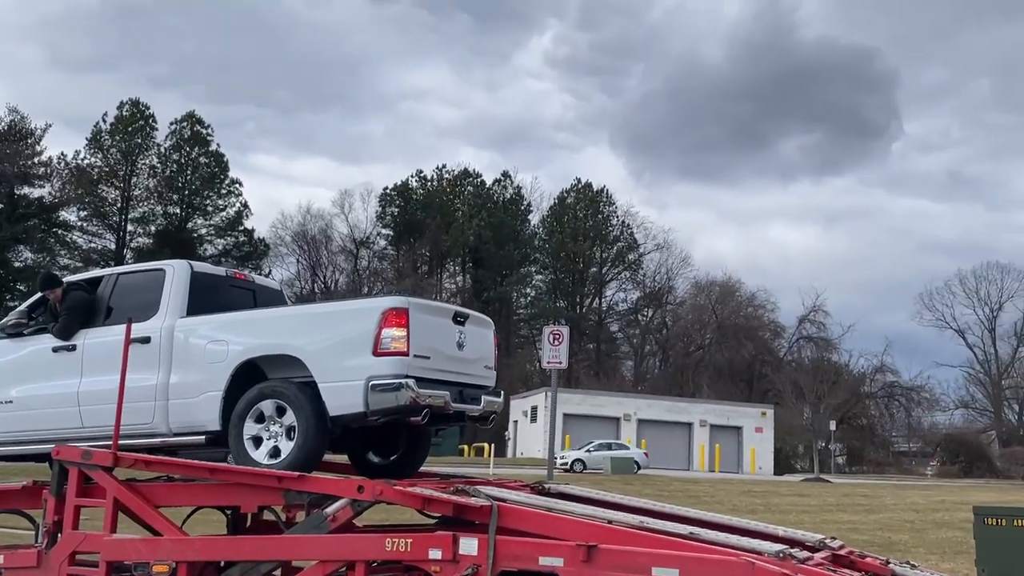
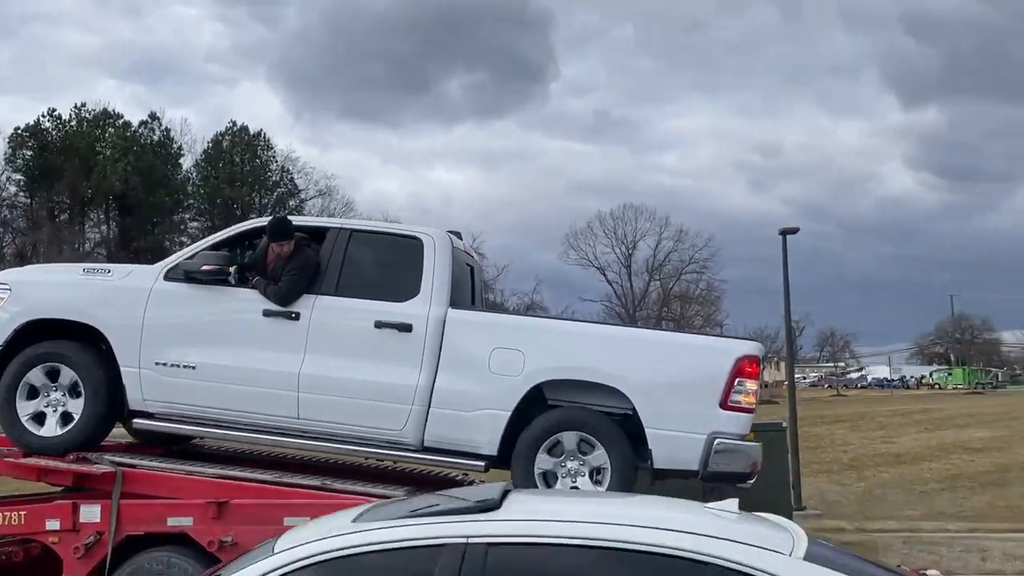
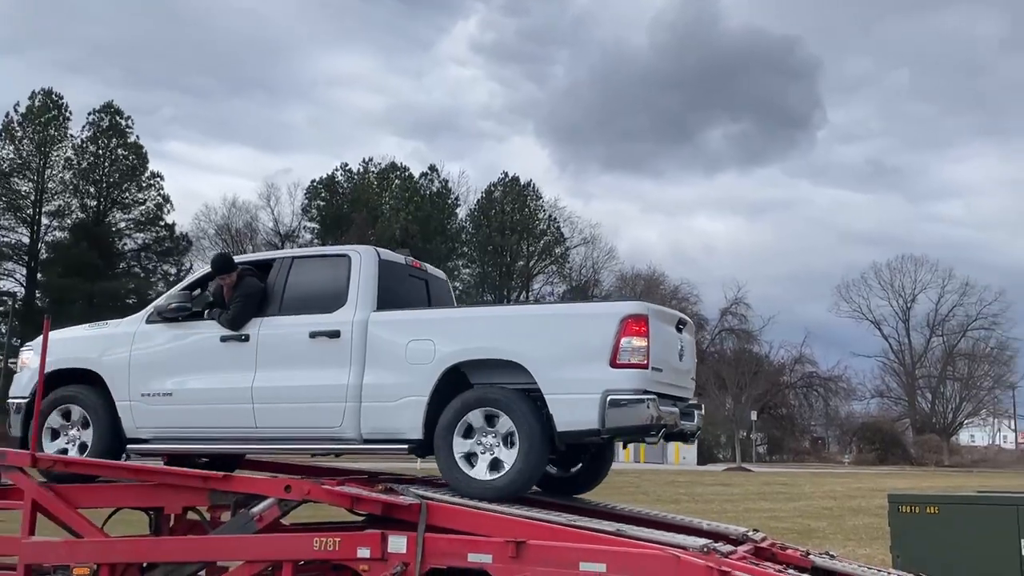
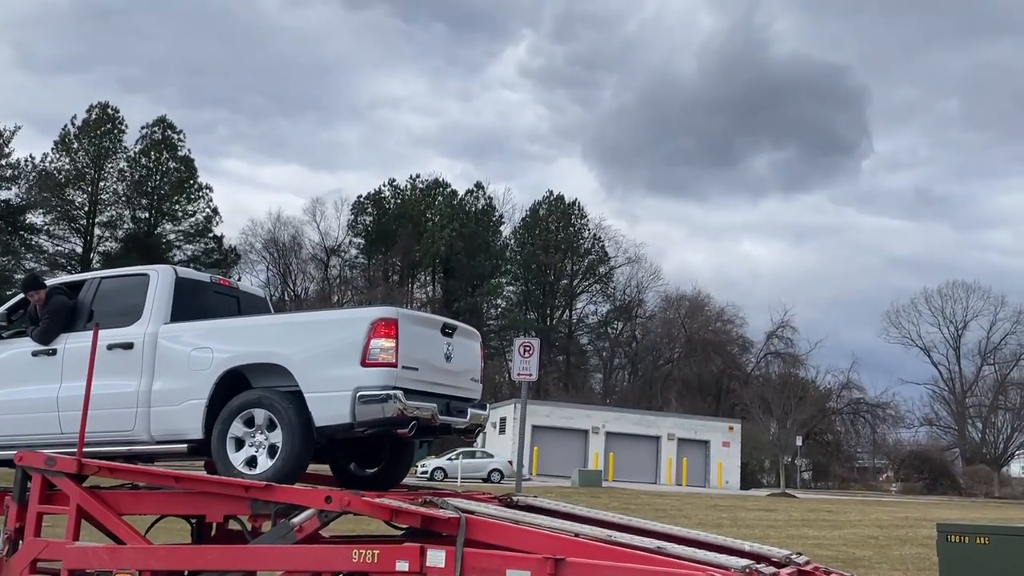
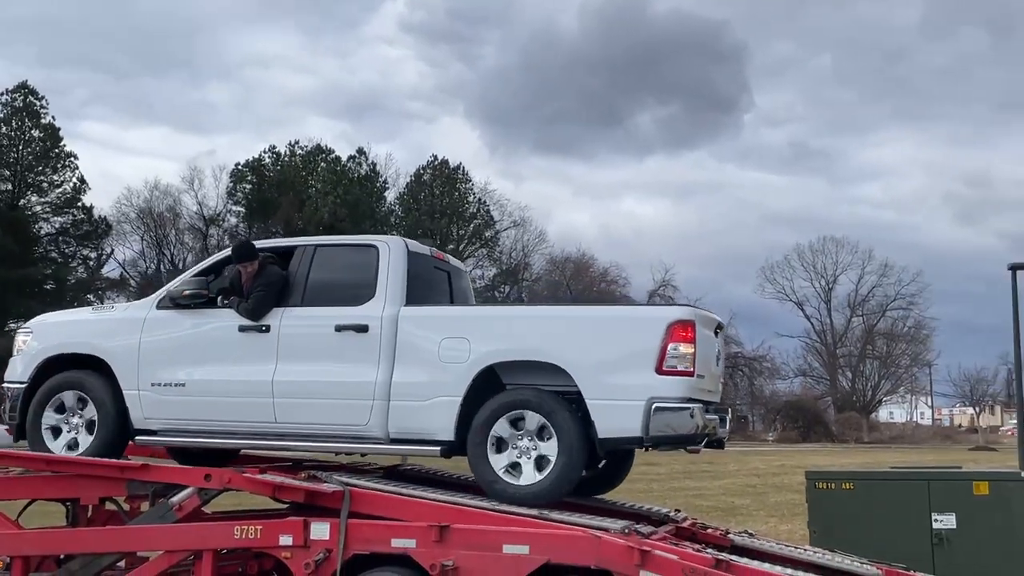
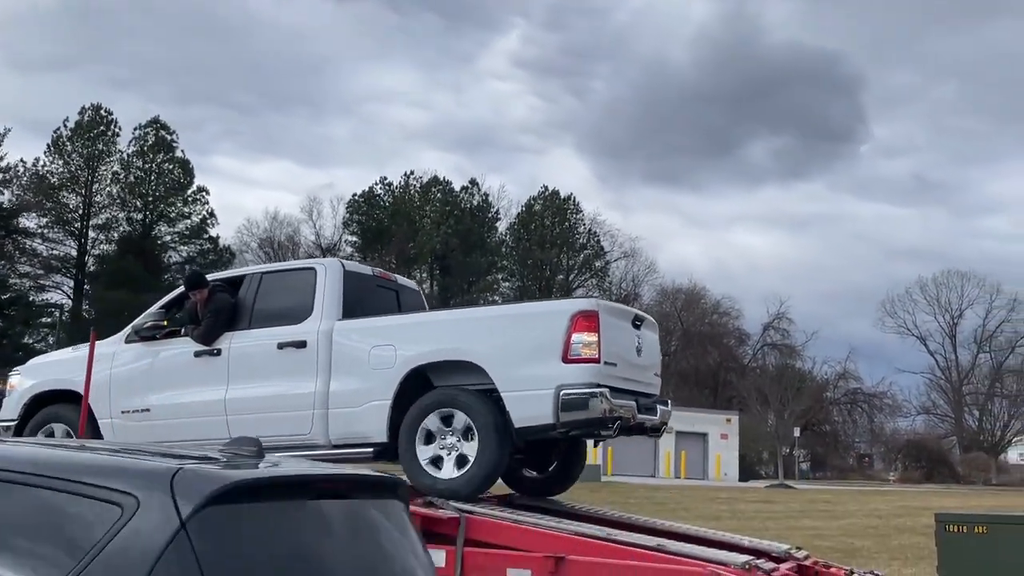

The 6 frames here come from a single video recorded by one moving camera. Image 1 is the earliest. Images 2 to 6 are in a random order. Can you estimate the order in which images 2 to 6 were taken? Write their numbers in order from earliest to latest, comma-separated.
4, 6, 3, 5, 2
